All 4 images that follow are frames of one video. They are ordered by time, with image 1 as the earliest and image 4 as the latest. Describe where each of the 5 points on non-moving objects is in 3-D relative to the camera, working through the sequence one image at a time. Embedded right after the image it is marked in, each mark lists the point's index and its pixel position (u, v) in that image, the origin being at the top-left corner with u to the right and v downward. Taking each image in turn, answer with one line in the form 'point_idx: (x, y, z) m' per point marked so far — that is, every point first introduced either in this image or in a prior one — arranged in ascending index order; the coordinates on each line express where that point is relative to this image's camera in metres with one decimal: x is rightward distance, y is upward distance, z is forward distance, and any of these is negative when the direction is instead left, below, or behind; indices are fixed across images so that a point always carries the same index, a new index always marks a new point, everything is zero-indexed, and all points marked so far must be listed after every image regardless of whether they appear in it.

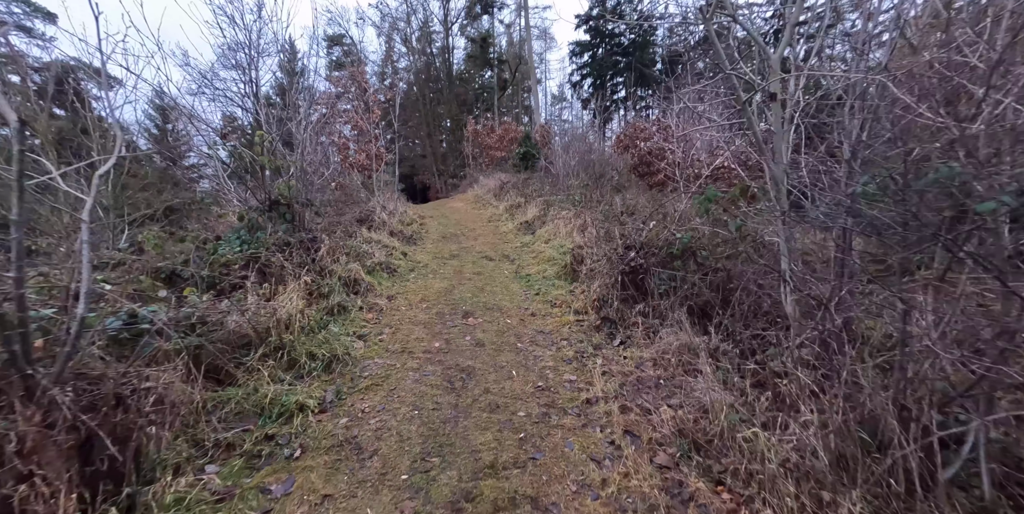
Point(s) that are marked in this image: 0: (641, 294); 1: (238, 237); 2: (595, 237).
0: (+1.4, -0.4, +4.3) m
1: (-3.0, +0.2, +4.3) m
2: (+1.3, +0.3, +6.0) m
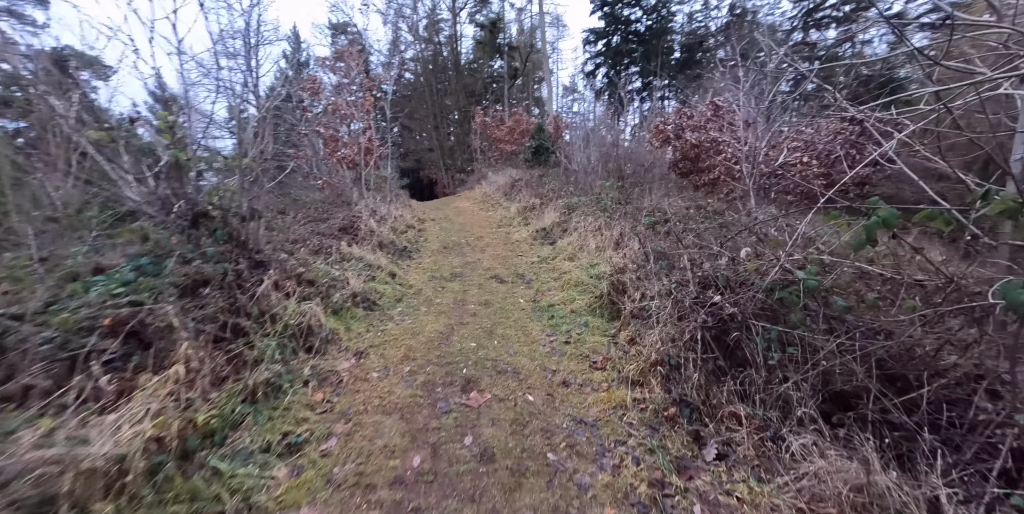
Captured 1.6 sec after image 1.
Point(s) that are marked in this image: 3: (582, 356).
0: (+1.6, -0.8, +2.8) m
1: (-2.8, -0.1, +2.9) m
2: (+1.5, -0.1, +4.5) m
3: (+0.6, -0.9, +3.5) m
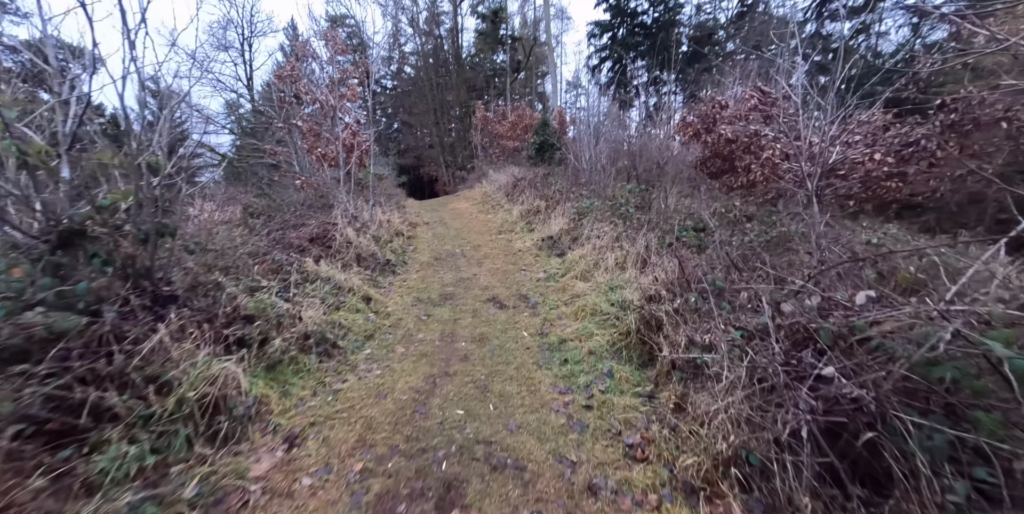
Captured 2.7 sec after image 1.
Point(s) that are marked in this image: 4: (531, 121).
0: (+1.6, -1.0, +1.8) m
1: (-2.8, -0.3, +1.9) m
2: (+1.5, -0.3, +3.5) m
3: (+0.6, -1.1, +2.5) m
4: (+0.7, +5.1, +14.6) m
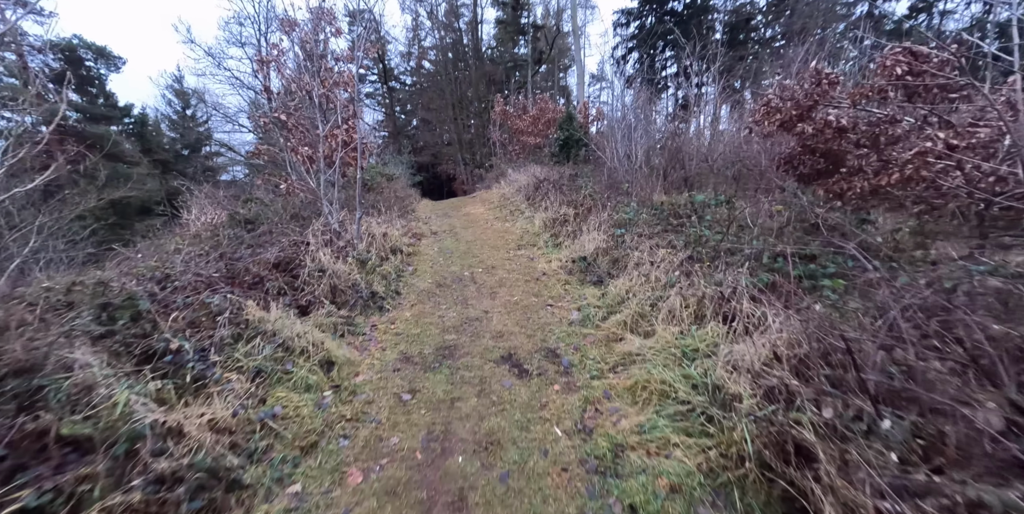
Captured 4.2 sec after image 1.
0: (+1.6, -1.4, +0.2) m
1: (-2.8, -0.7, +0.6) m
2: (+1.6, -0.7, +1.9) m
3: (+0.7, -1.5, +1.0) m
4: (+1.4, +4.8, +13.0) m
